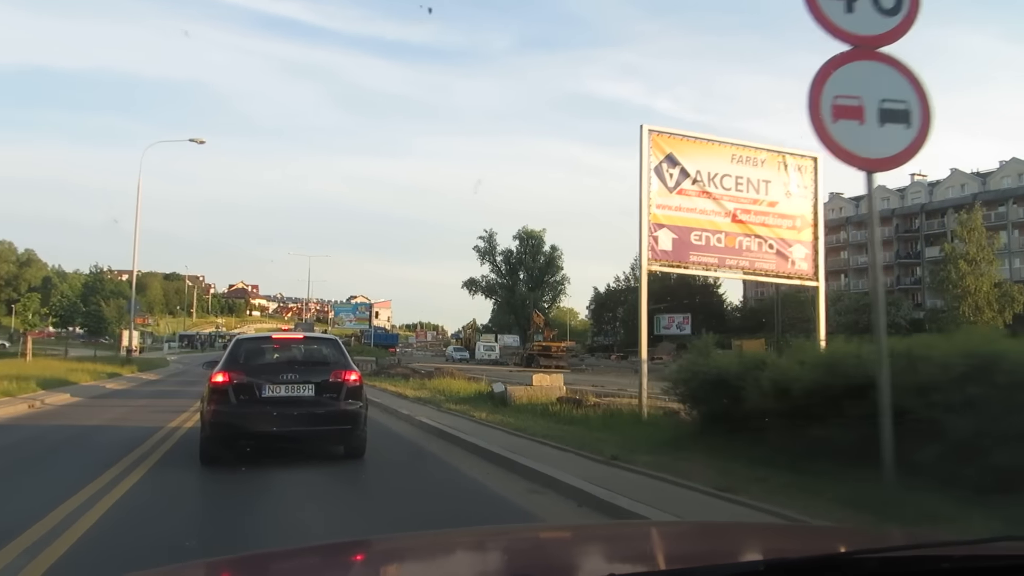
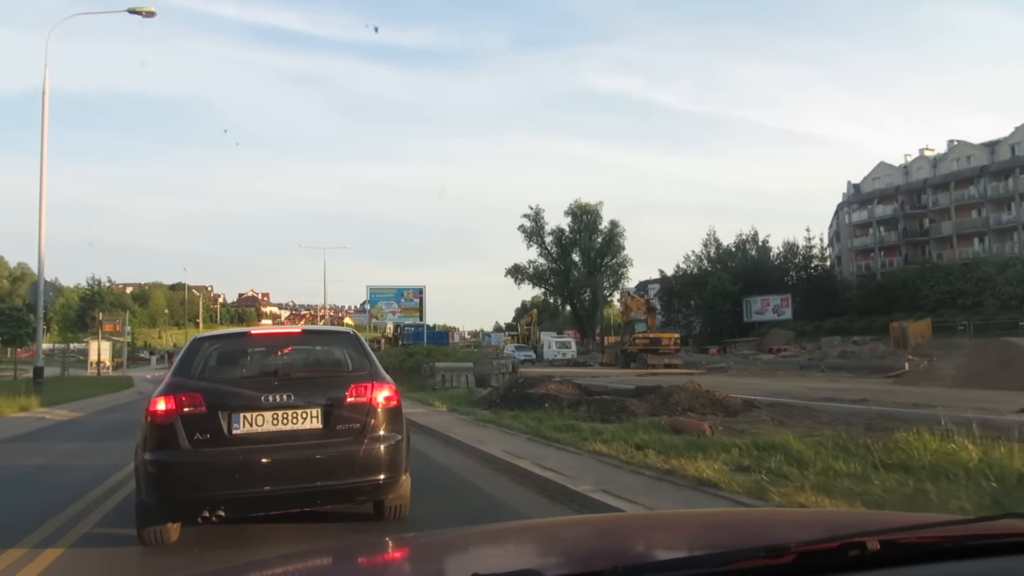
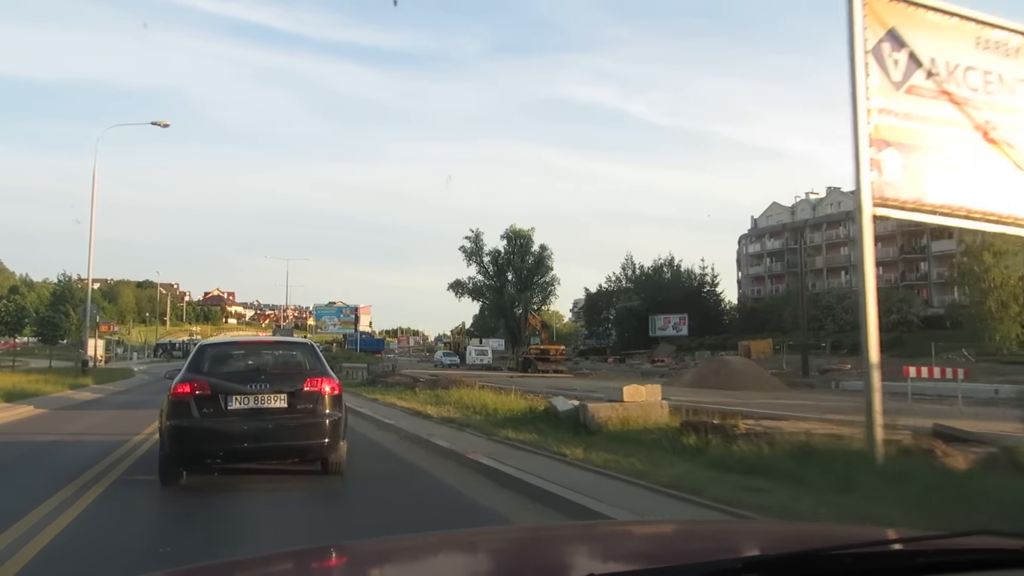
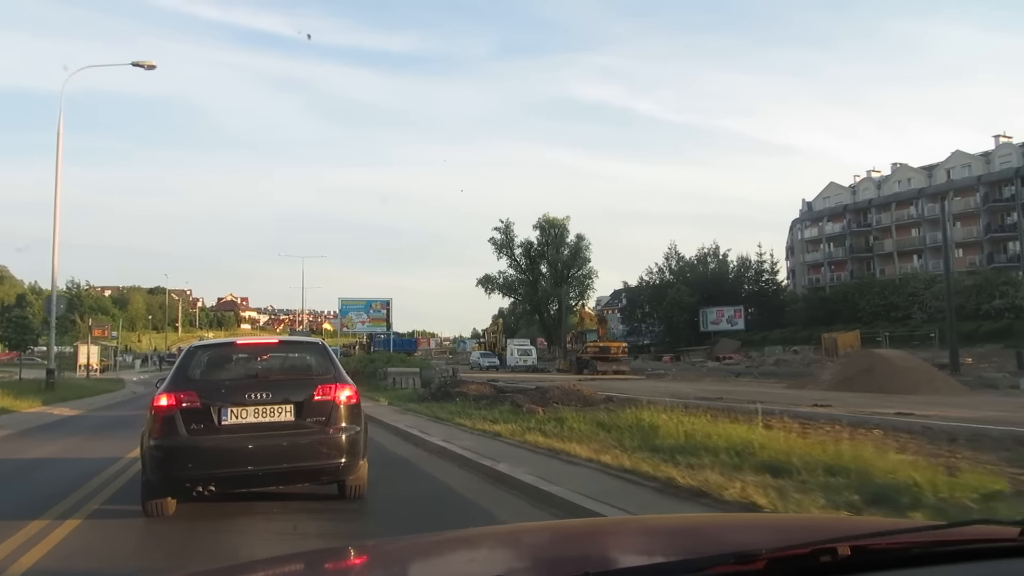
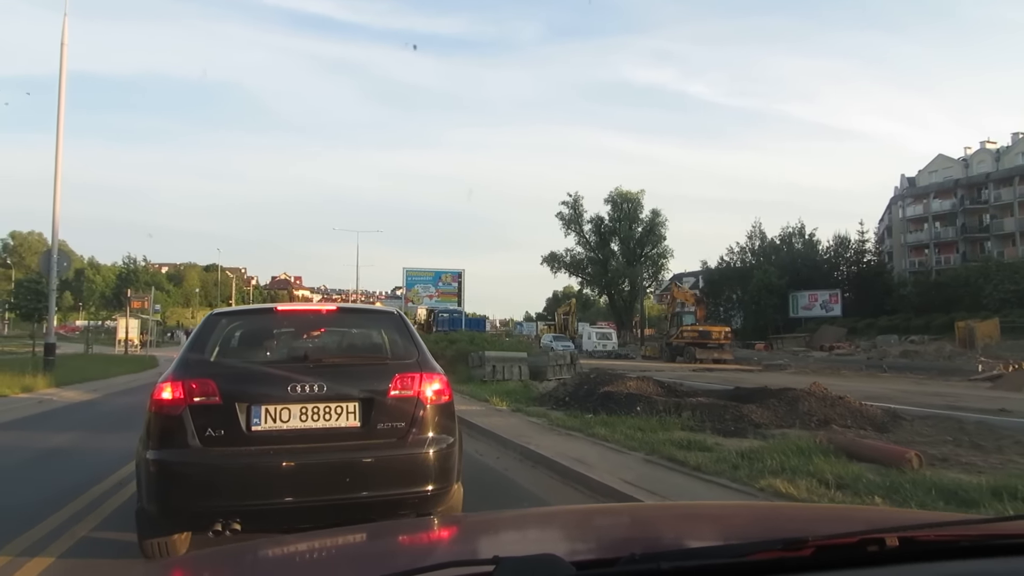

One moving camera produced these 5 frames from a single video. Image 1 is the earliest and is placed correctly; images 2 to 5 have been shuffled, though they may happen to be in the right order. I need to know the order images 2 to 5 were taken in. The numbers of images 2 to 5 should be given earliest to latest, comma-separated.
3, 4, 2, 5
